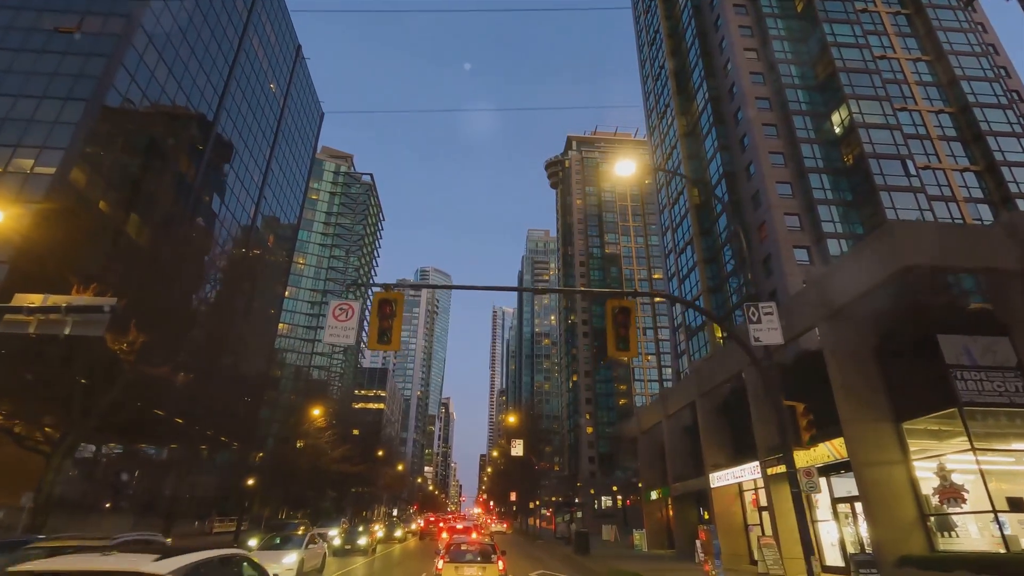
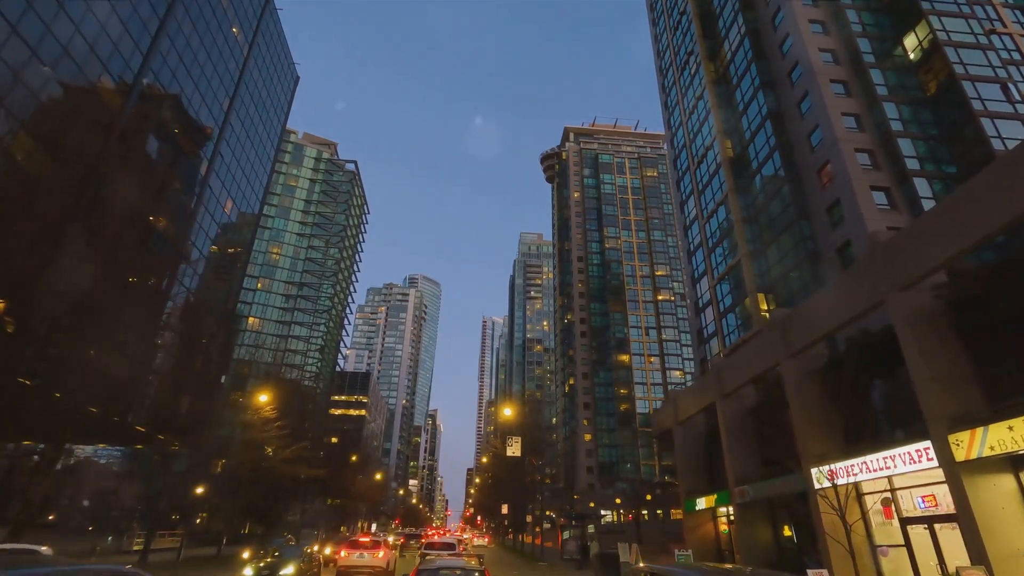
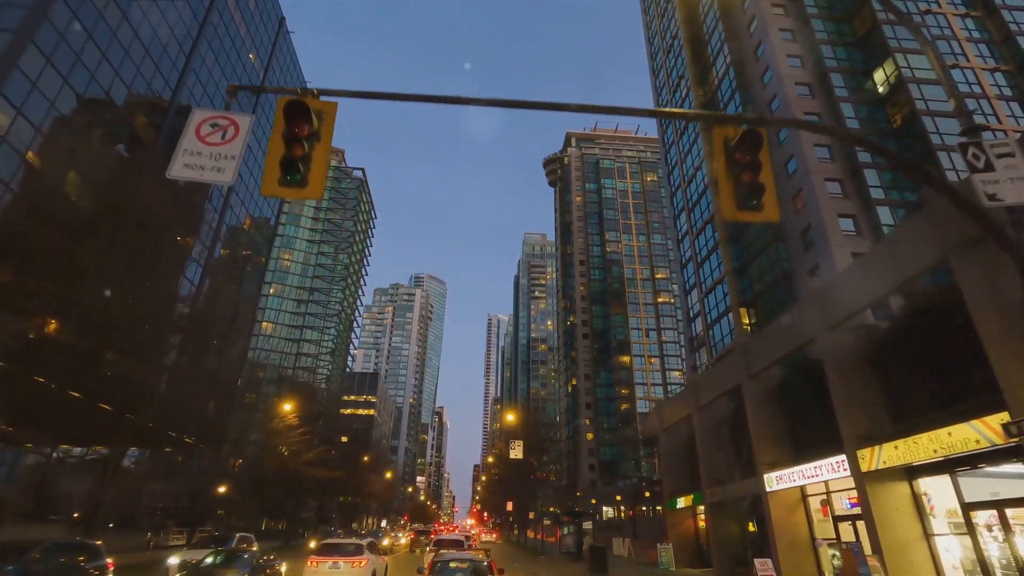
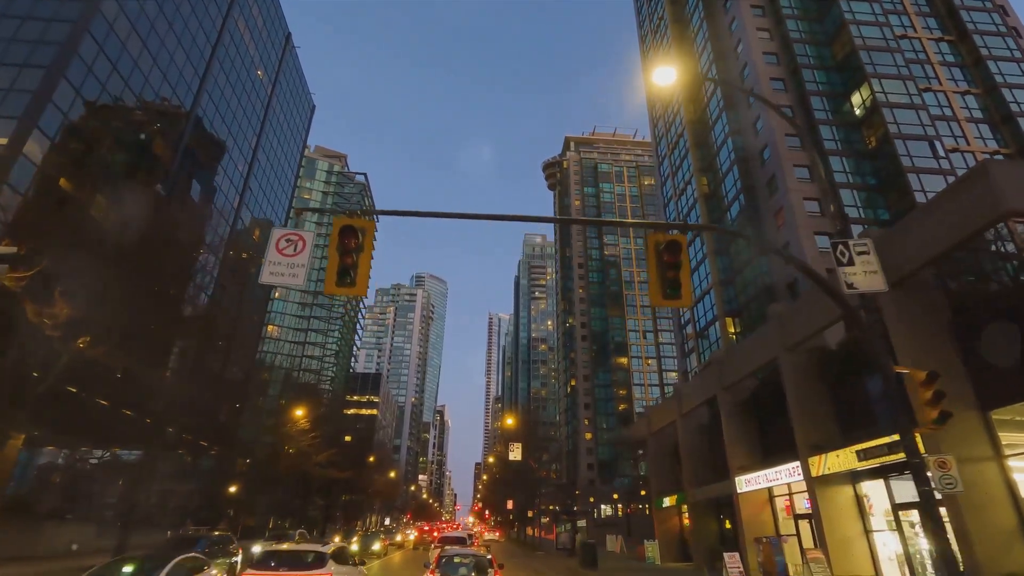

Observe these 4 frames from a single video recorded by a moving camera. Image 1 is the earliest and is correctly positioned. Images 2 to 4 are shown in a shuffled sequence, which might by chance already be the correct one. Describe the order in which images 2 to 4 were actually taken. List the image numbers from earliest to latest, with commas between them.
4, 3, 2
